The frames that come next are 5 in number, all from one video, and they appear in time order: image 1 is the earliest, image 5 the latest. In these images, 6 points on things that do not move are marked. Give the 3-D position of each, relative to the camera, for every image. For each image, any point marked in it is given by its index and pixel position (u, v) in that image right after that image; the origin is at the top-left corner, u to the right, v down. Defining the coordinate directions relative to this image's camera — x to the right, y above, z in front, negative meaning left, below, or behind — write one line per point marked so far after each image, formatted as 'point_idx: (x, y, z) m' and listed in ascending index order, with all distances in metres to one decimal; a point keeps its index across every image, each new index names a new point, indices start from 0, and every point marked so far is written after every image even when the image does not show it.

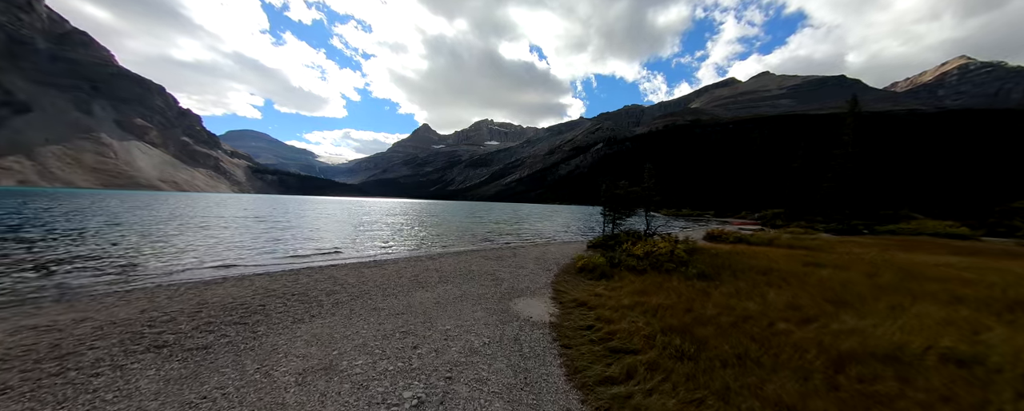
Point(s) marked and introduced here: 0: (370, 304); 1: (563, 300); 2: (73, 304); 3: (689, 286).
0: (-7.2, -5.0, +15.5) m
1: (+2.9, -5.5, +17.6) m
2: (-22.4, -5.1, +15.7) m
3: (+11.5, -5.3, +19.8) m
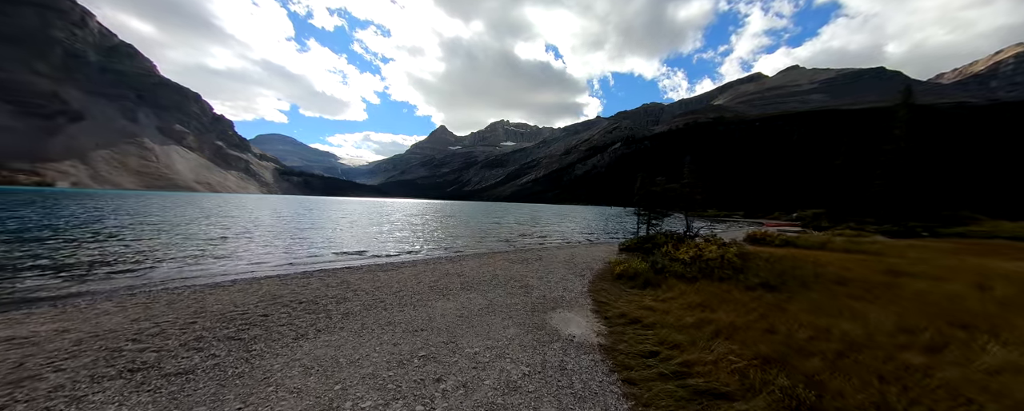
0: (-5.6, -4.9, +13.3) m
1: (+4.7, -5.3, +14.9) m
2: (-20.7, -4.9, +14.3) m
3: (+13.3, -5.1, +16.7) m
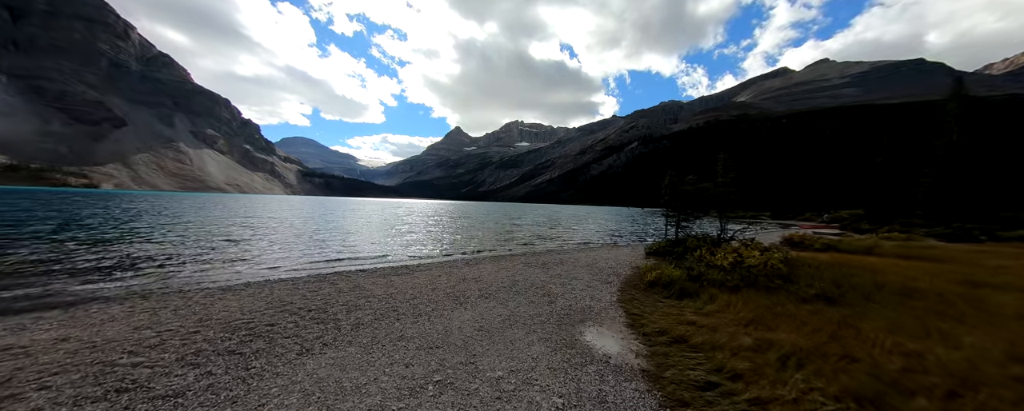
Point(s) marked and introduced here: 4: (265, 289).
0: (-4.6, -4.9, +12.1) m
1: (+5.7, -5.4, +13.2) m
2: (-19.7, -5.0, +13.8) m
3: (+14.5, -5.1, +14.5) m
4: (-14.8, -5.0, +18.3) m
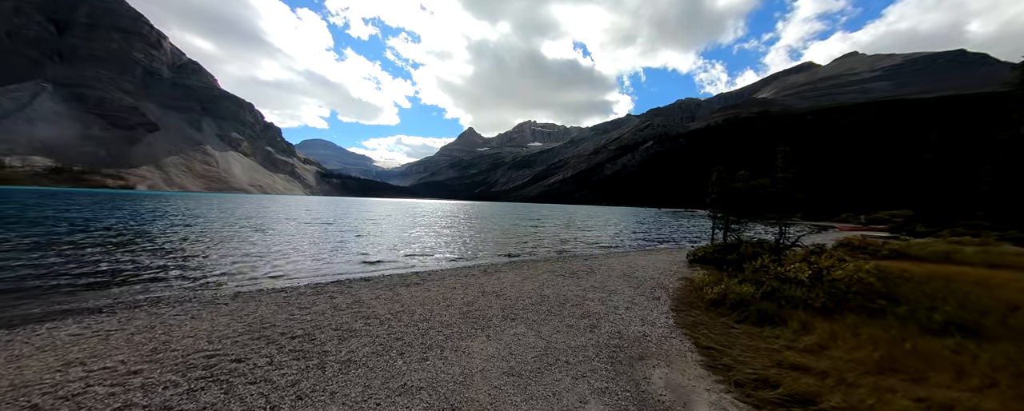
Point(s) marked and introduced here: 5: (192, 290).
0: (-3.3, -4.9, +8.9) m
1: (+7.0, -5.3, +9.6) m
2: (-18.4, -5.0, +11.2) m
3: (+15.8, -5.1, +10.6) m
4: (-13.3, -5.0, +15.5) m
5: (-19.9, -5.1, +18.7) m
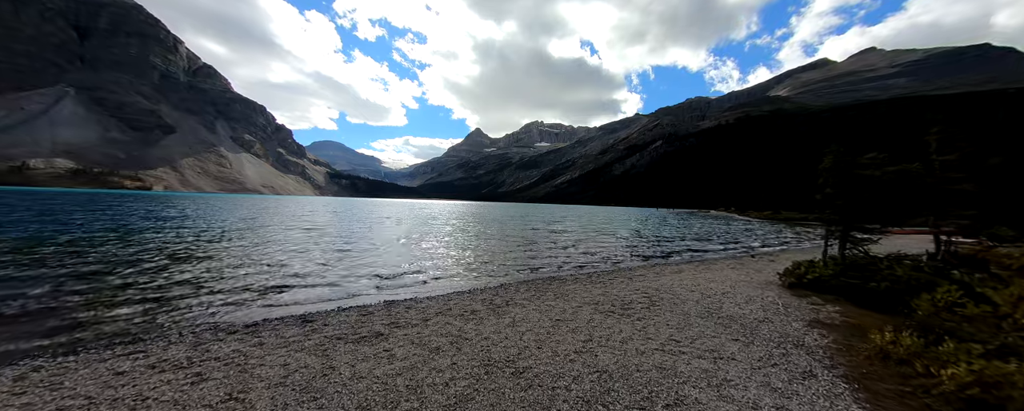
0: (-2.6, -4.8, +1.0) m
1: (+7.7, -5.2, +1.4) m
2: (-17.6, -4.9, +3.6) m
3: (+16.5, -5.0, +2.2) m
4: (-12.4, -4.9, +7.8) m
5: (-19.0, -5.0, +11.2) m
